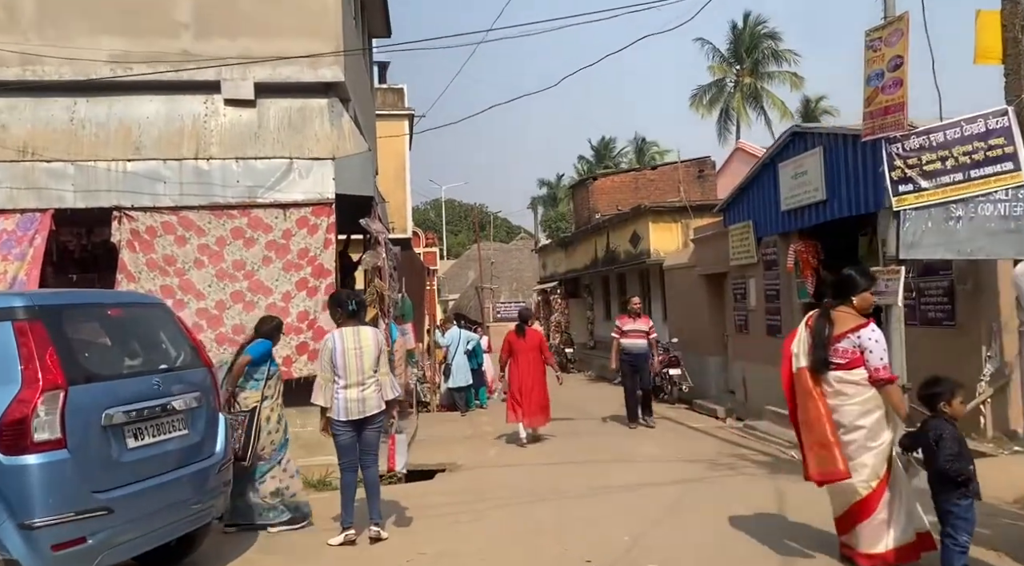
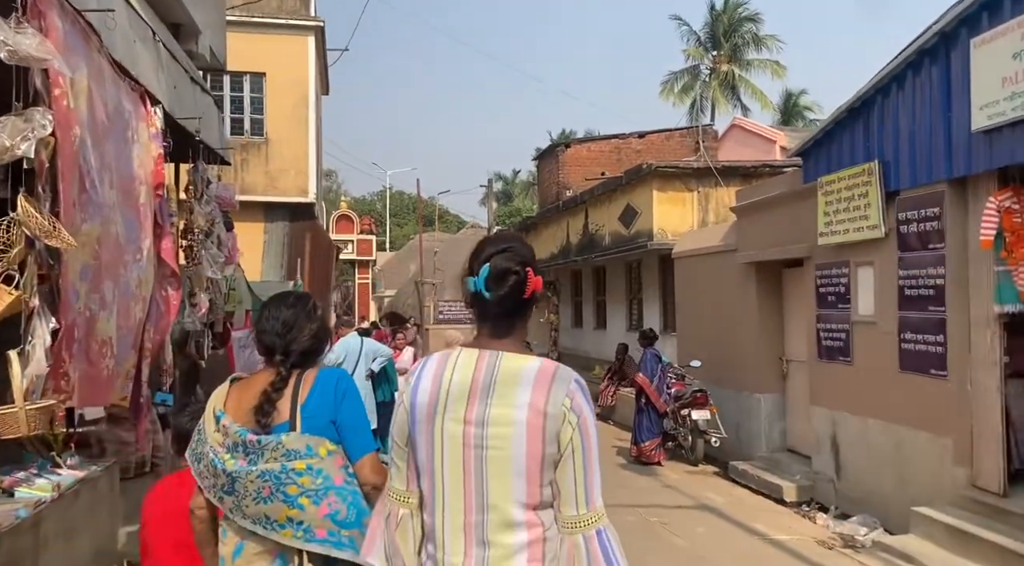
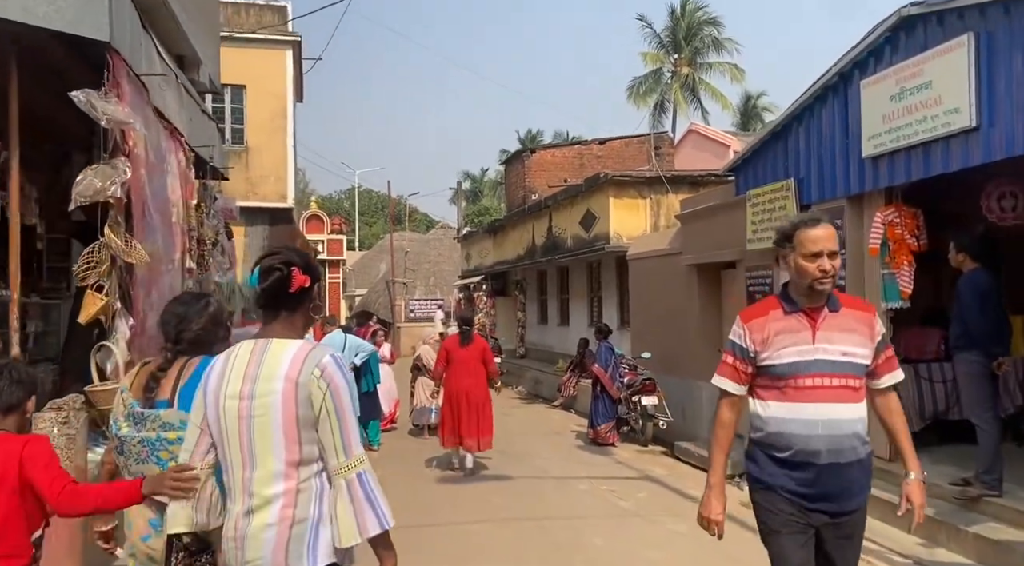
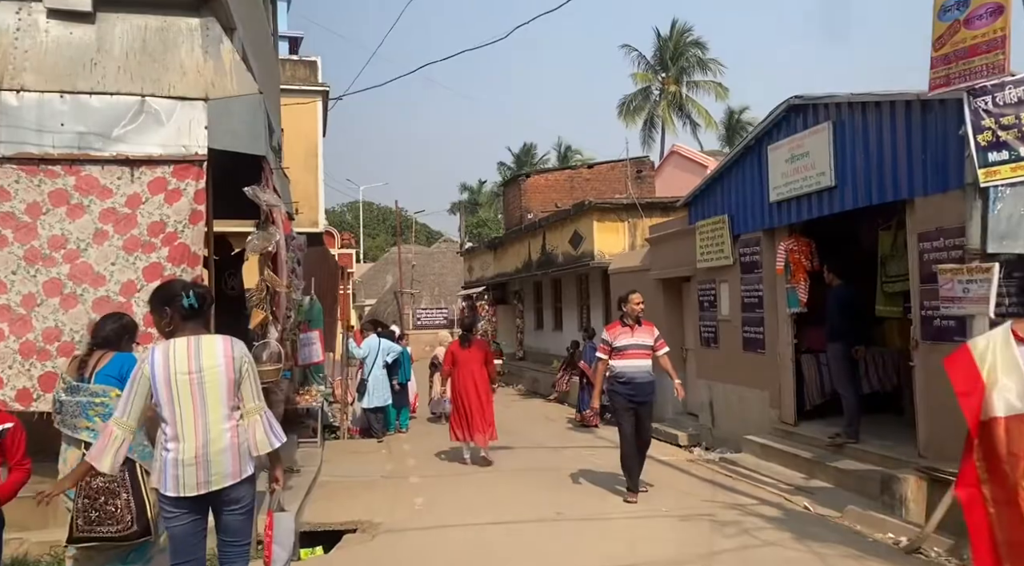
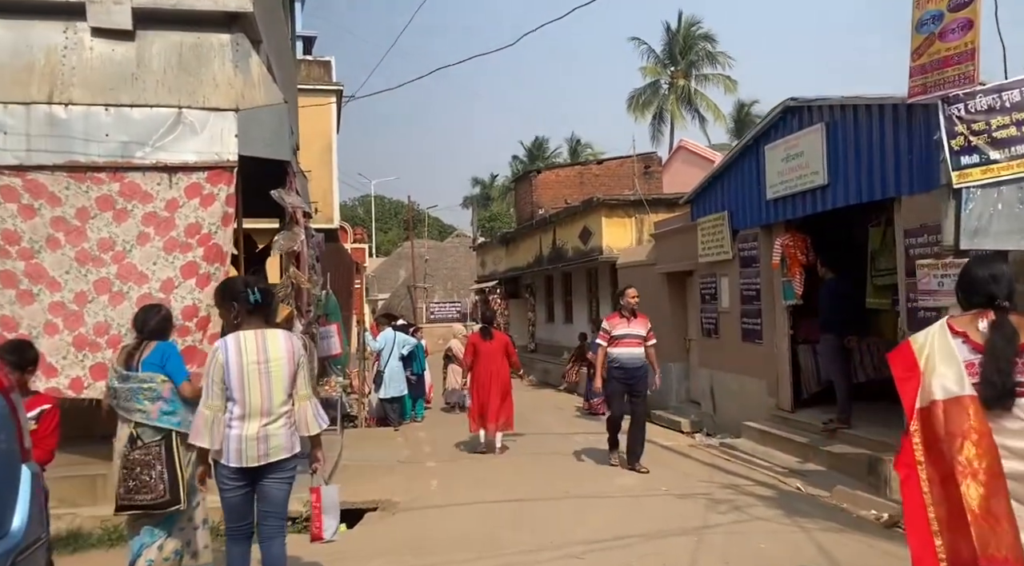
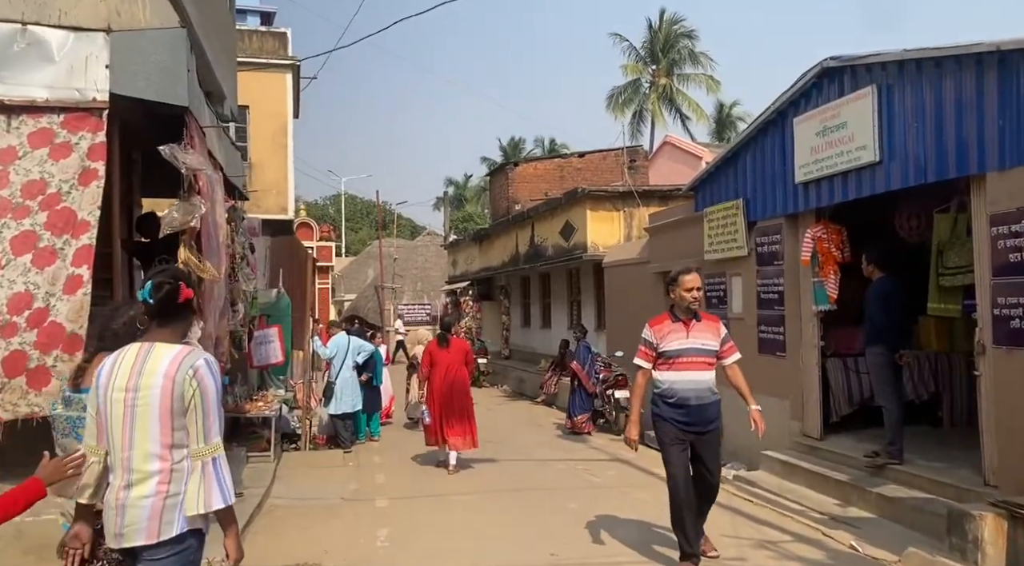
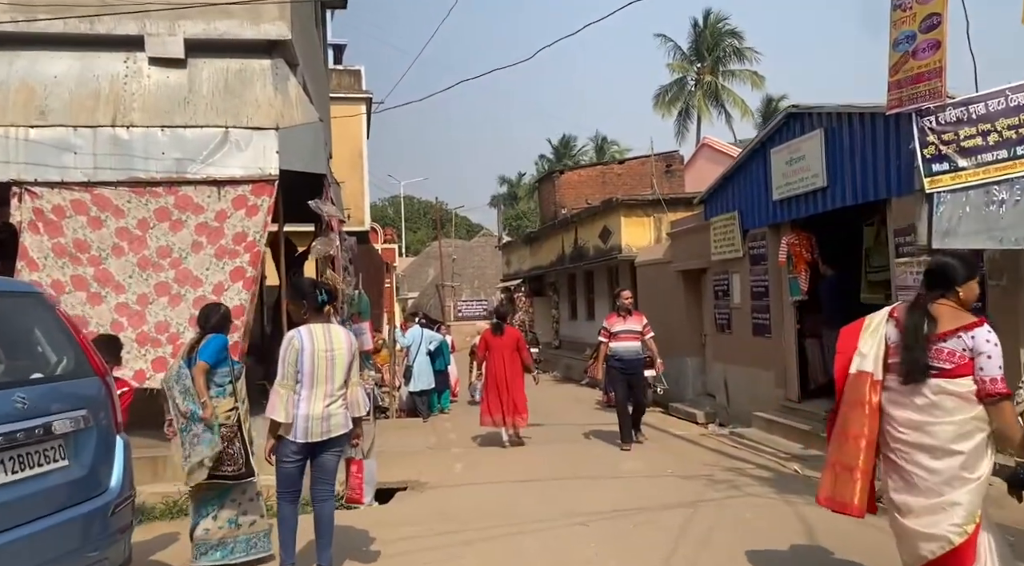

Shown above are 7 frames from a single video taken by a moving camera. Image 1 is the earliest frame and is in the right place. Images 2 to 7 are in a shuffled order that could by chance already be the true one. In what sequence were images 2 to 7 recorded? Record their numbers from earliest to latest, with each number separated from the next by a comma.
7, 5, 4, 6, 3, 2
